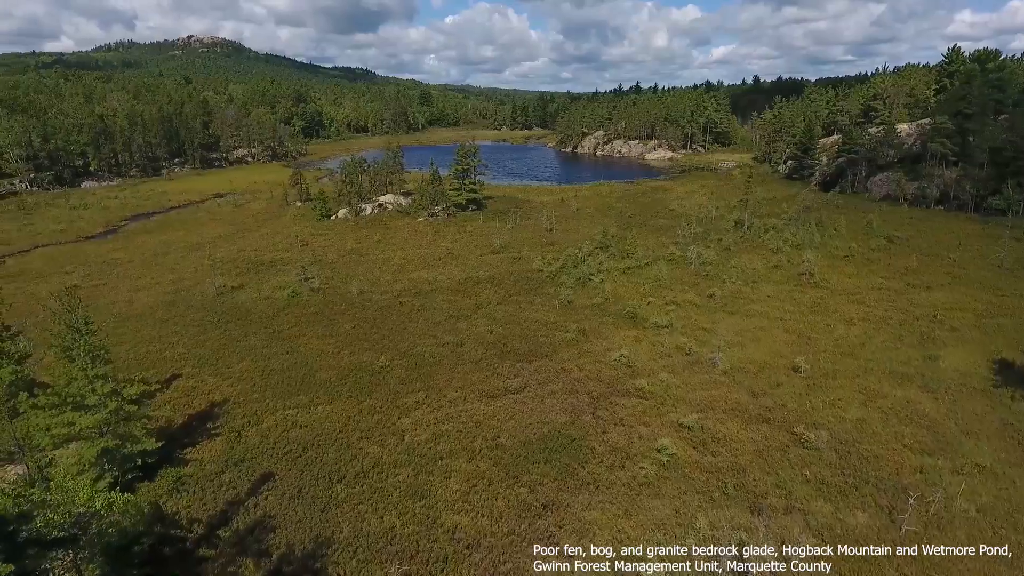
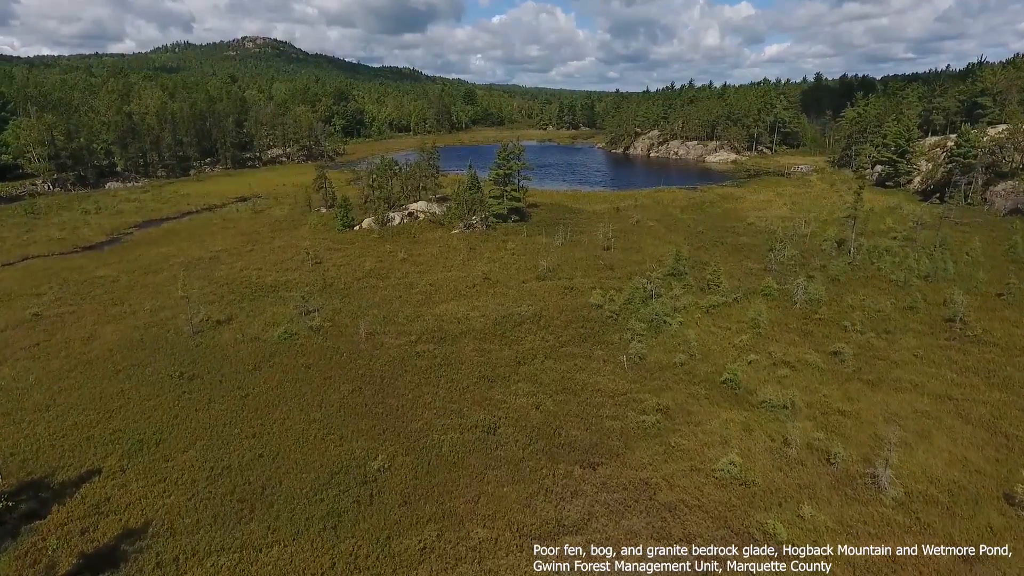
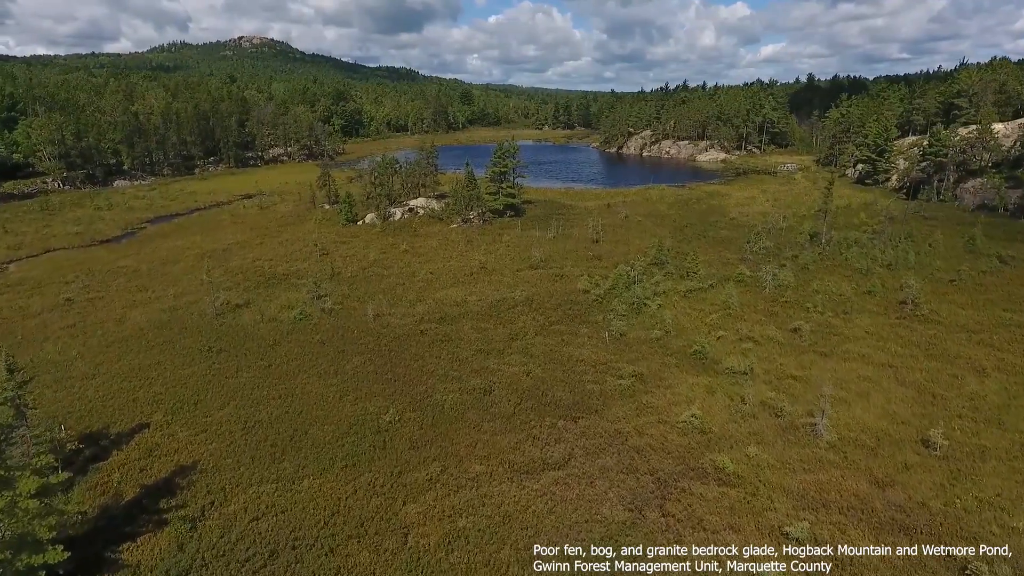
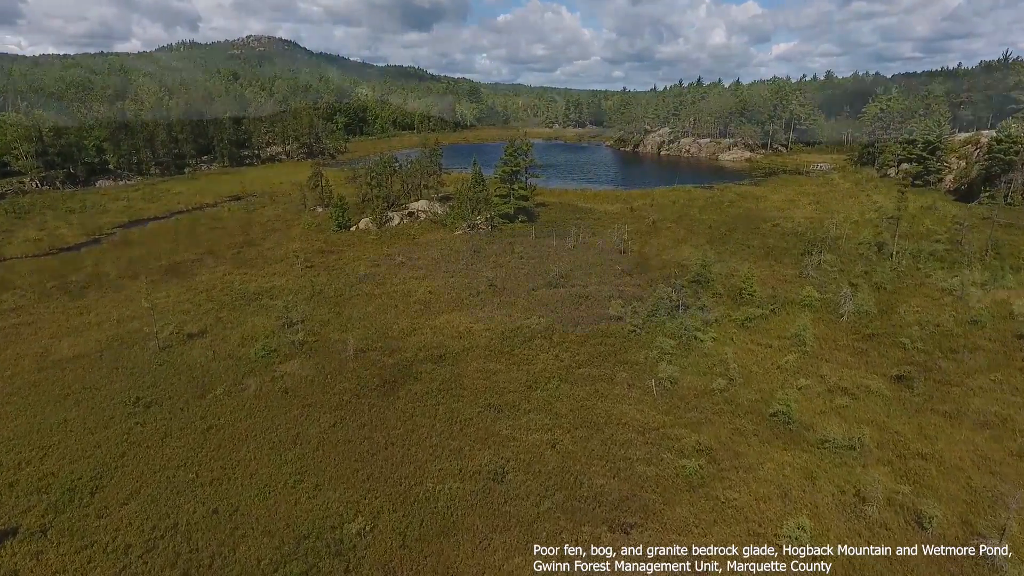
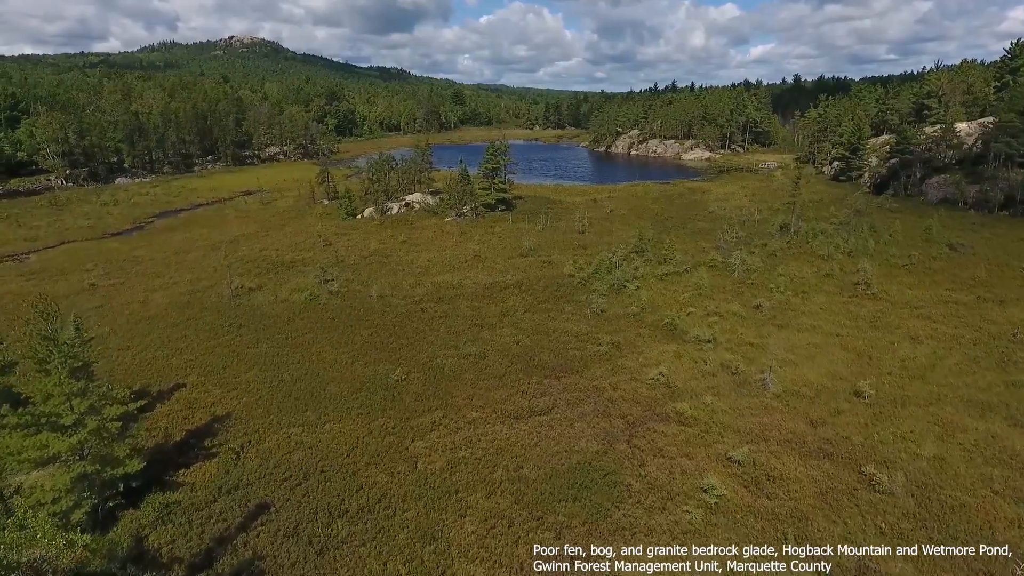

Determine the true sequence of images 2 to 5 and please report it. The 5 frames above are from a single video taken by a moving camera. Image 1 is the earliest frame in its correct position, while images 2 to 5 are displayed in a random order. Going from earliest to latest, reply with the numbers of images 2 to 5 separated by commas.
5, 3, 2, 4
